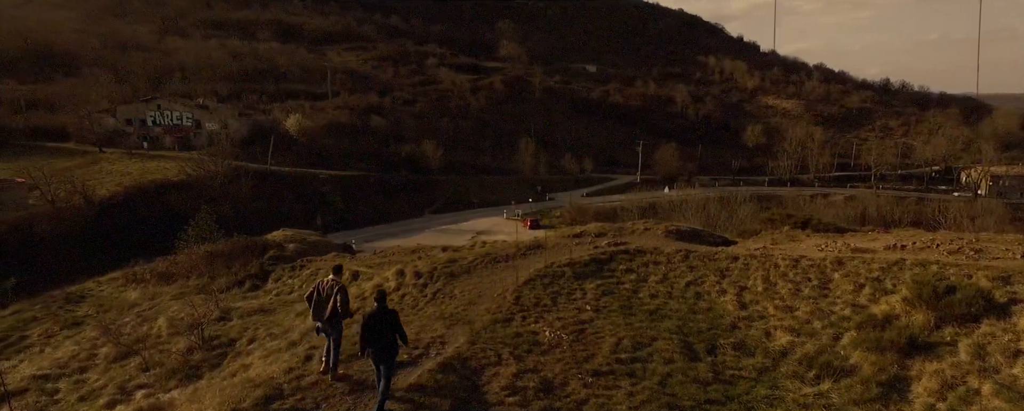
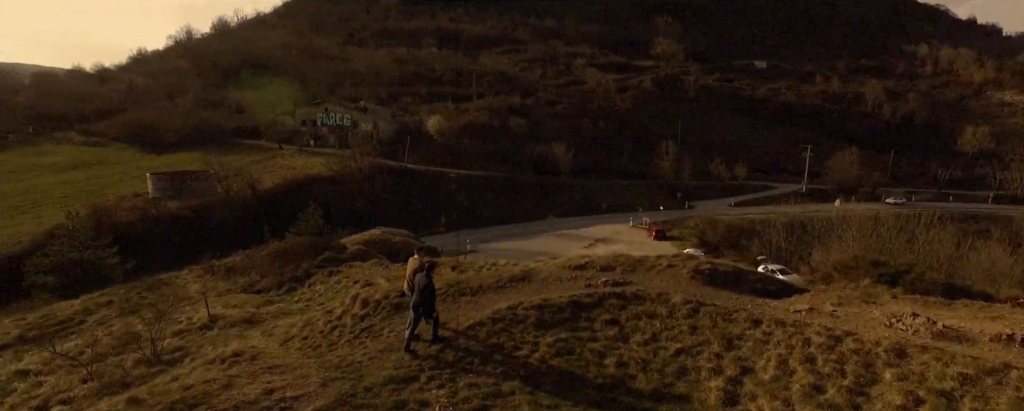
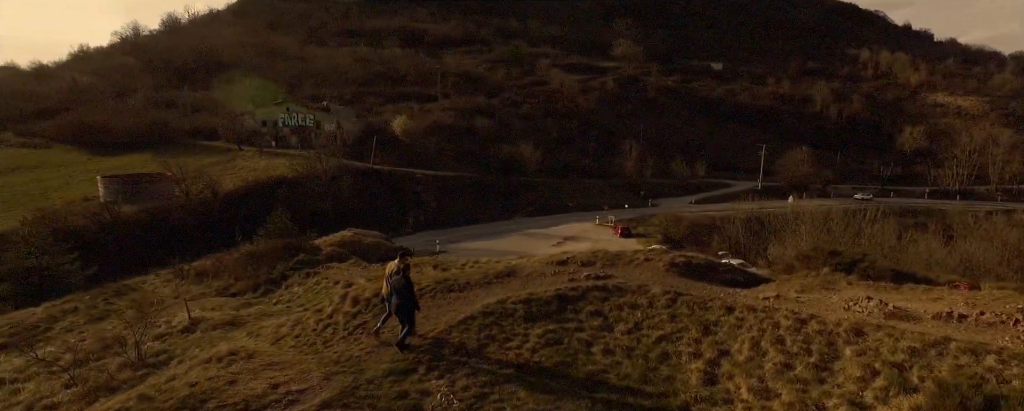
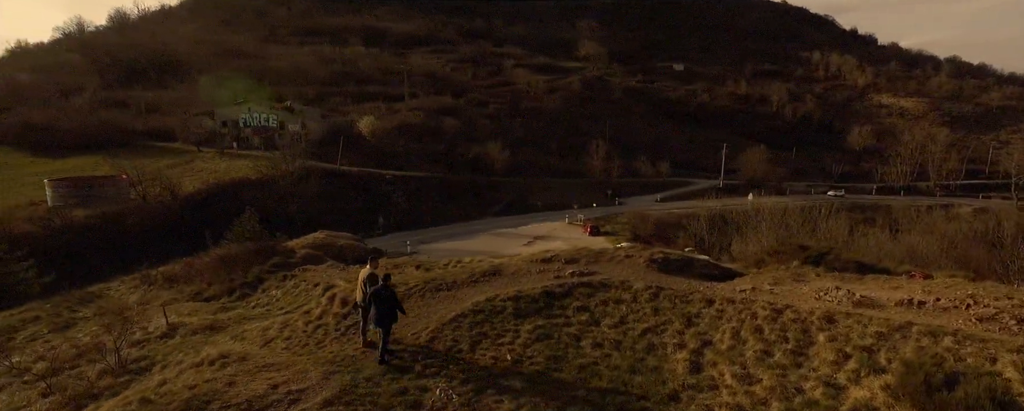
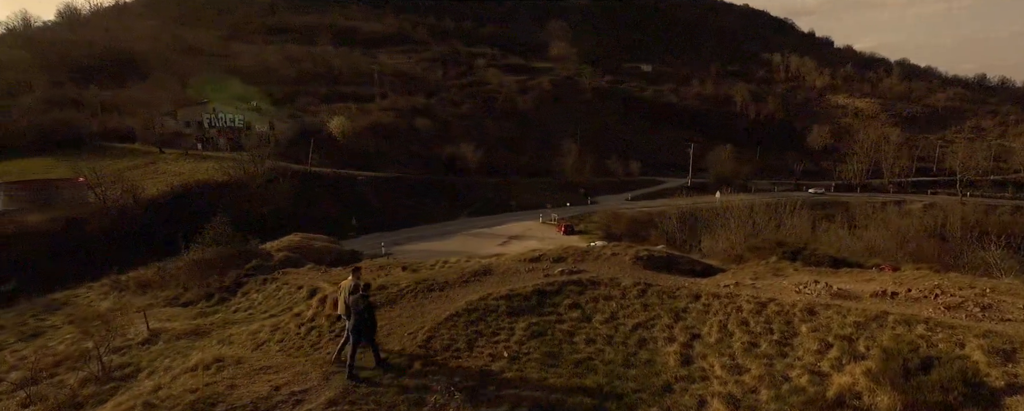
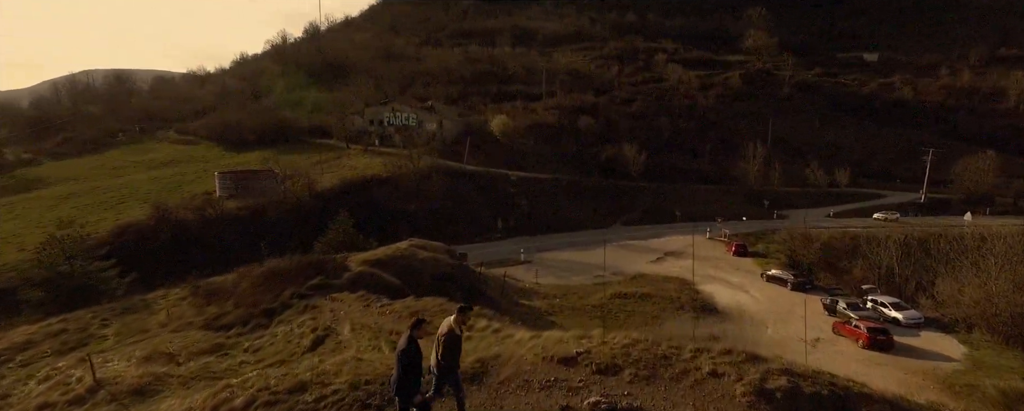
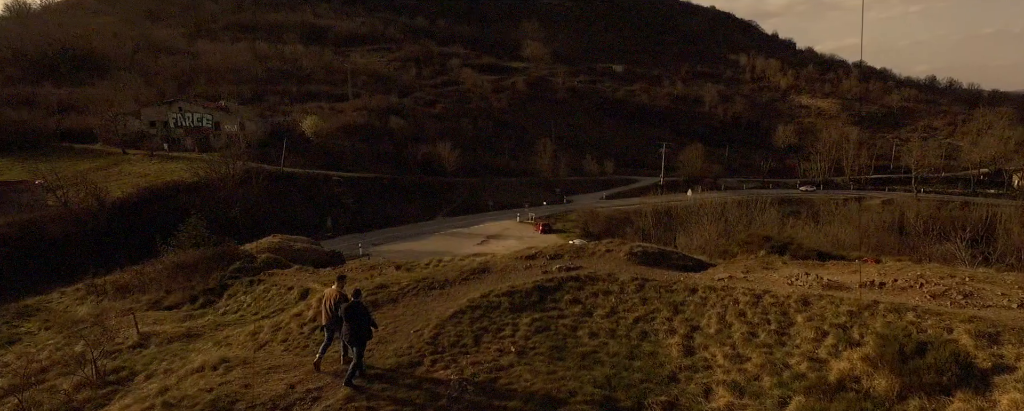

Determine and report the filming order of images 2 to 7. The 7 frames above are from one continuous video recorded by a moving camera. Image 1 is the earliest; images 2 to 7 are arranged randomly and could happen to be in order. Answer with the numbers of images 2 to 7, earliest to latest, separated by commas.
7, 5, 4, 3, 2, 6
